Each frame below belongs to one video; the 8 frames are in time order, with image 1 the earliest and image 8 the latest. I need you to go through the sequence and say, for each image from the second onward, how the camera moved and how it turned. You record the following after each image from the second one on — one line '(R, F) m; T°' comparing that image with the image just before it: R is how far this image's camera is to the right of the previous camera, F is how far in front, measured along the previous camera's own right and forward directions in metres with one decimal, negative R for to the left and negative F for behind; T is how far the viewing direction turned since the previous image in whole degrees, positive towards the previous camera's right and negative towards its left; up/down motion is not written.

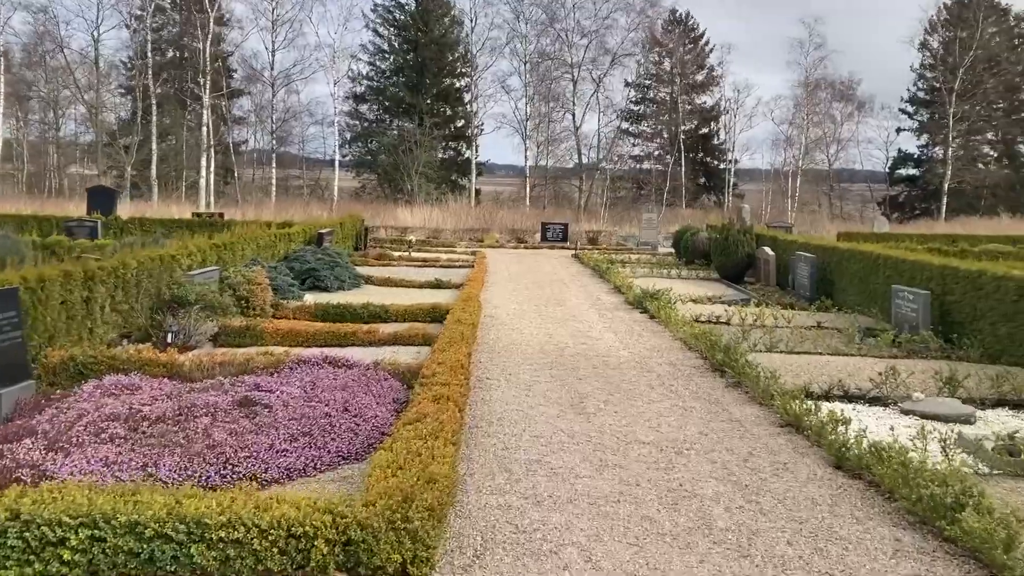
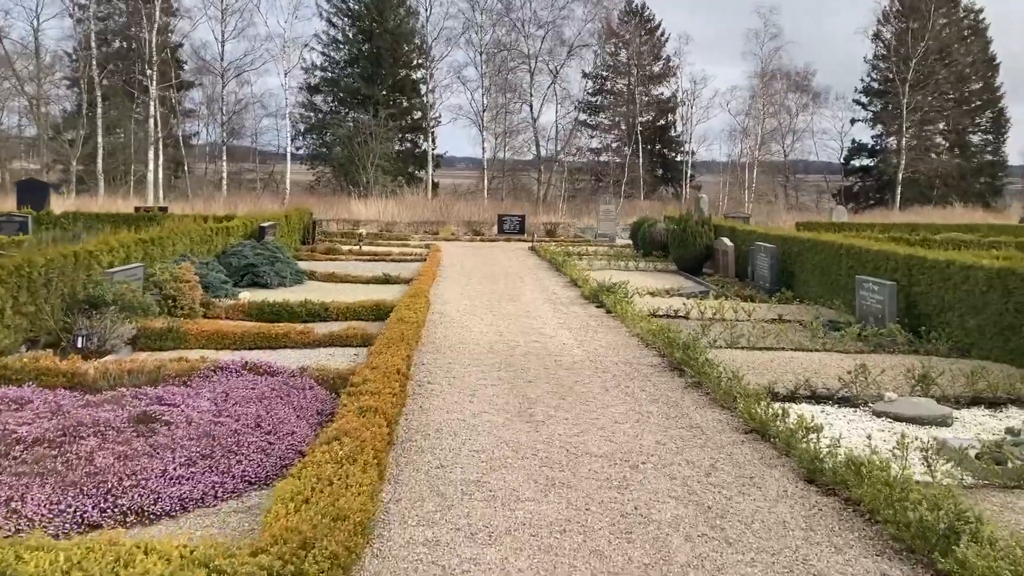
(+0.1, +0.6) m; +2°
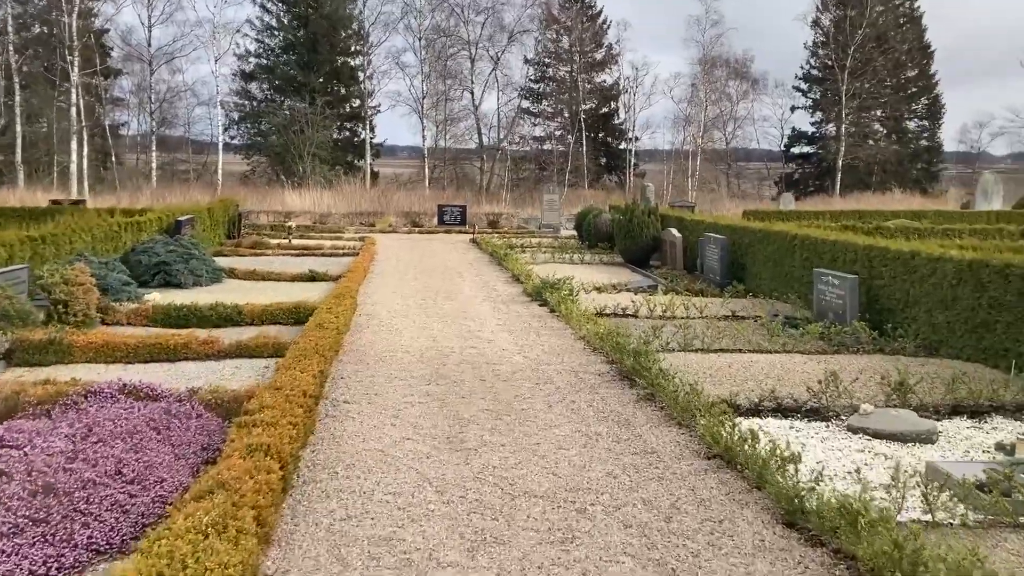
(+0.1, +0.9) m; +3°
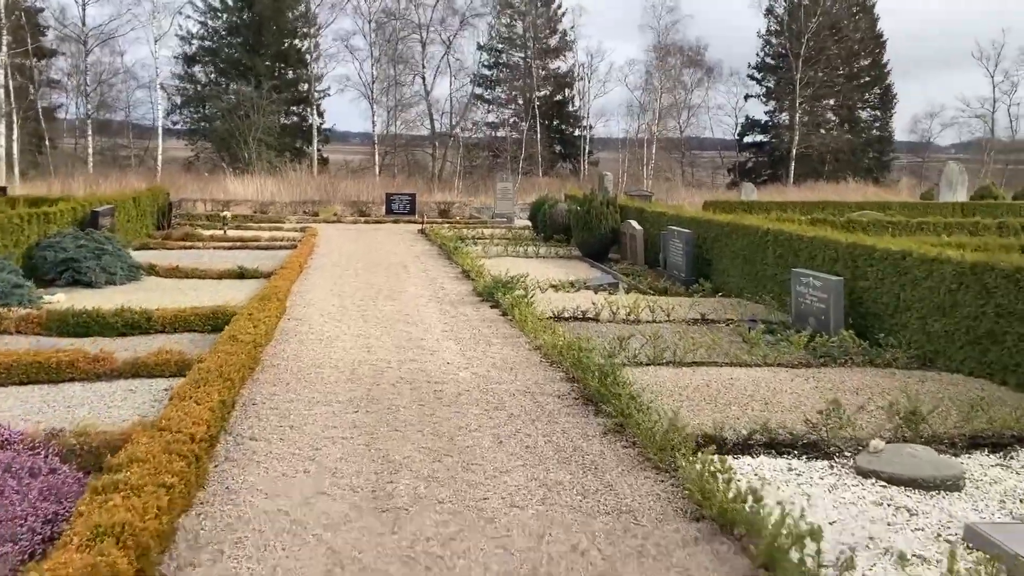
(+0.1, +1.0) m; +3°
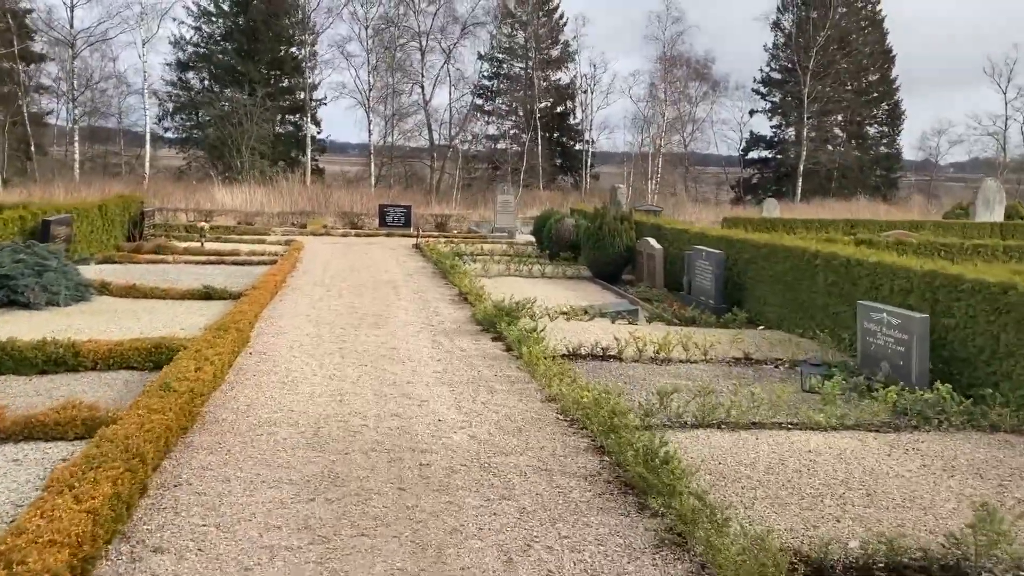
(-0.1, +1.5) m; 0°
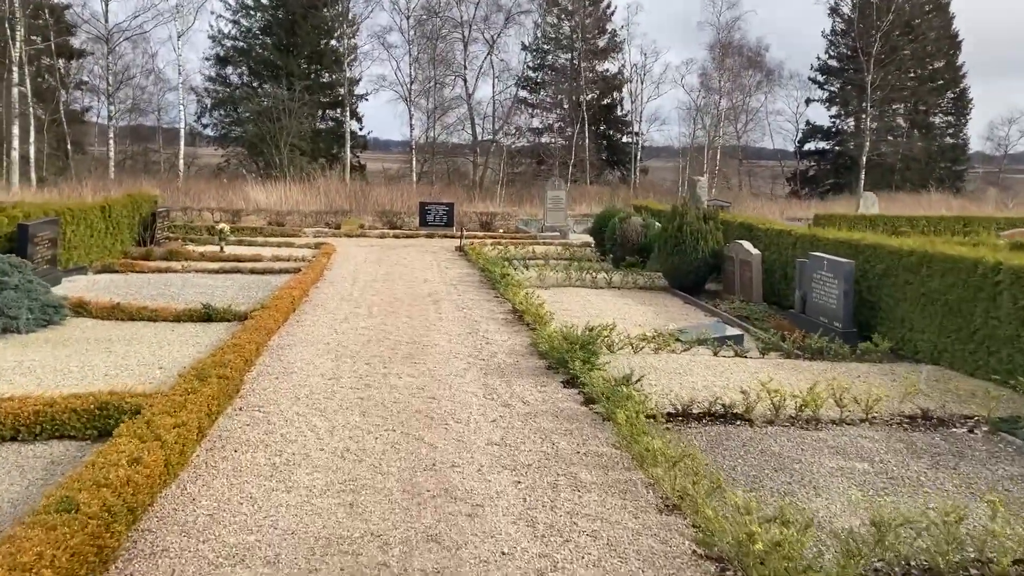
(-0.3, +2.1) m; -3°
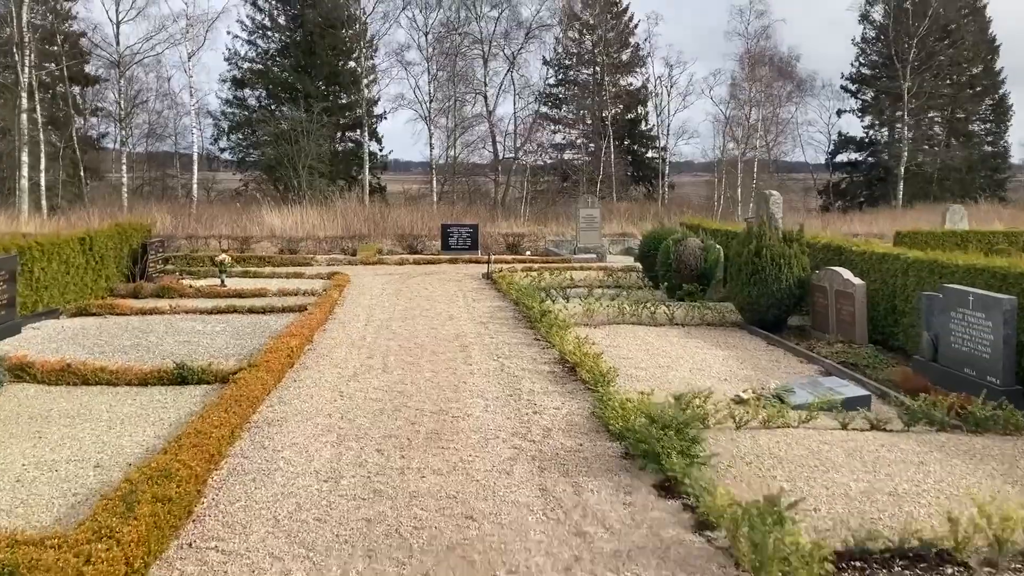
(-0.2, +1.8) m; -1°
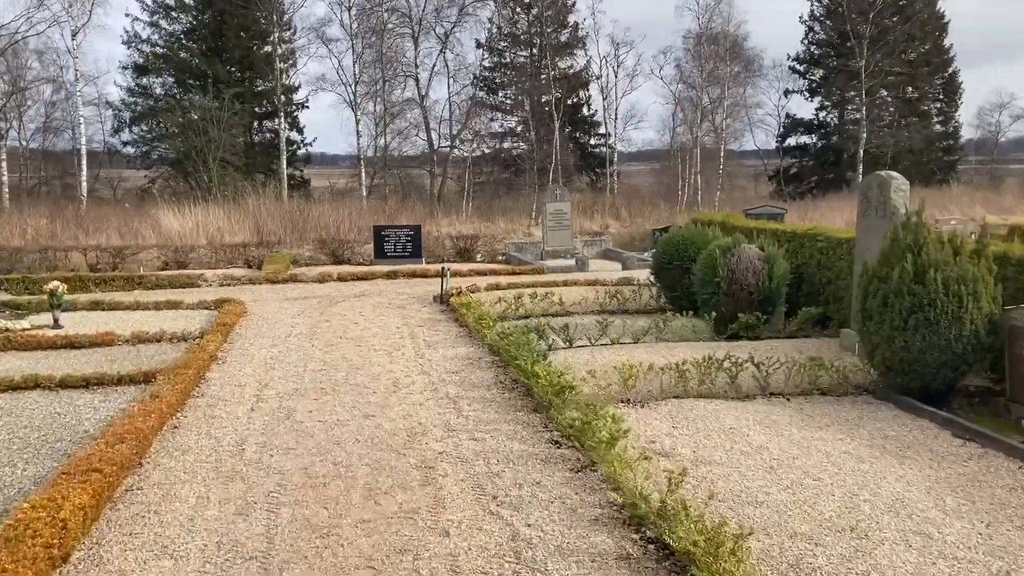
(-0.3, +4.0) m; +4°
